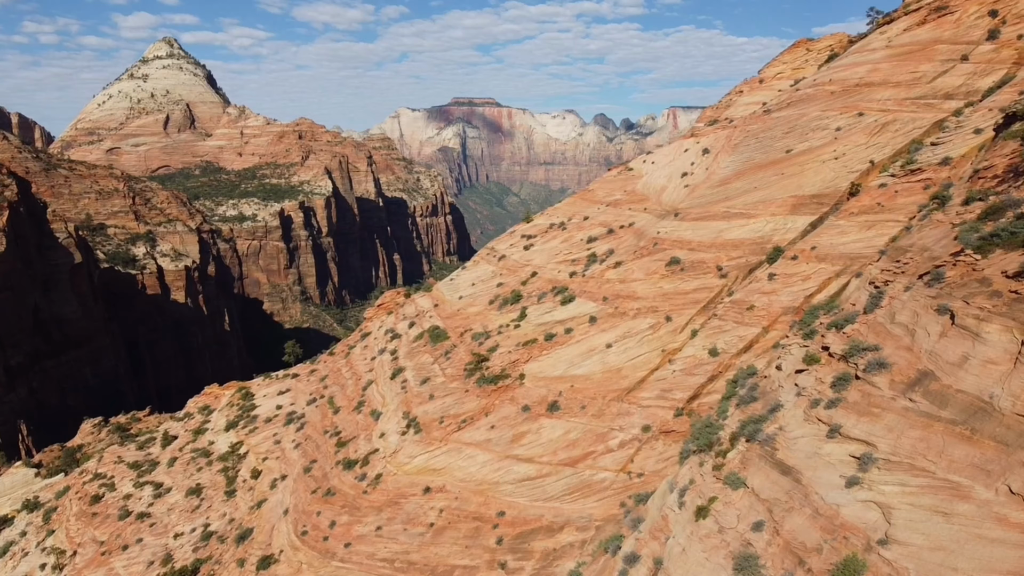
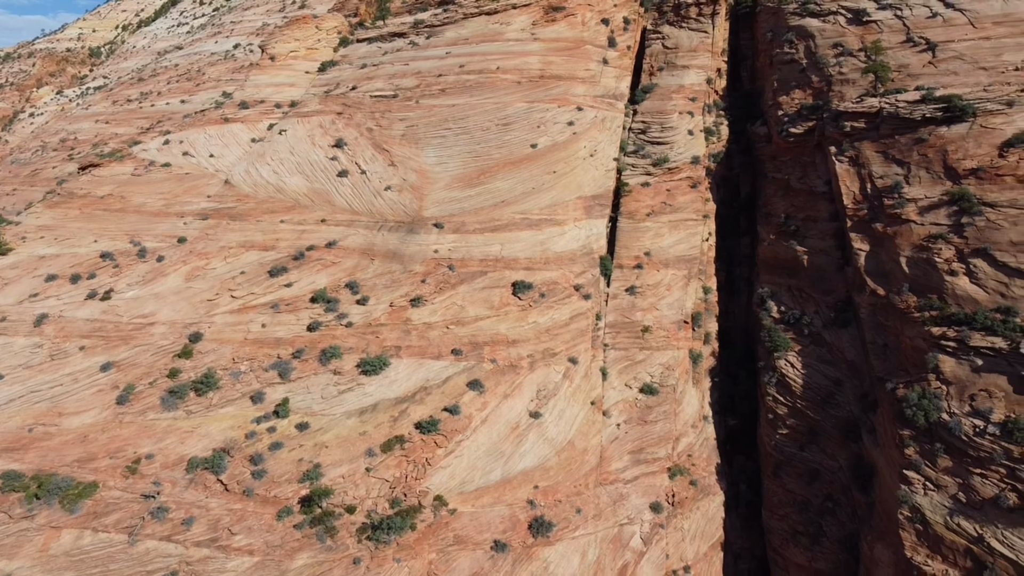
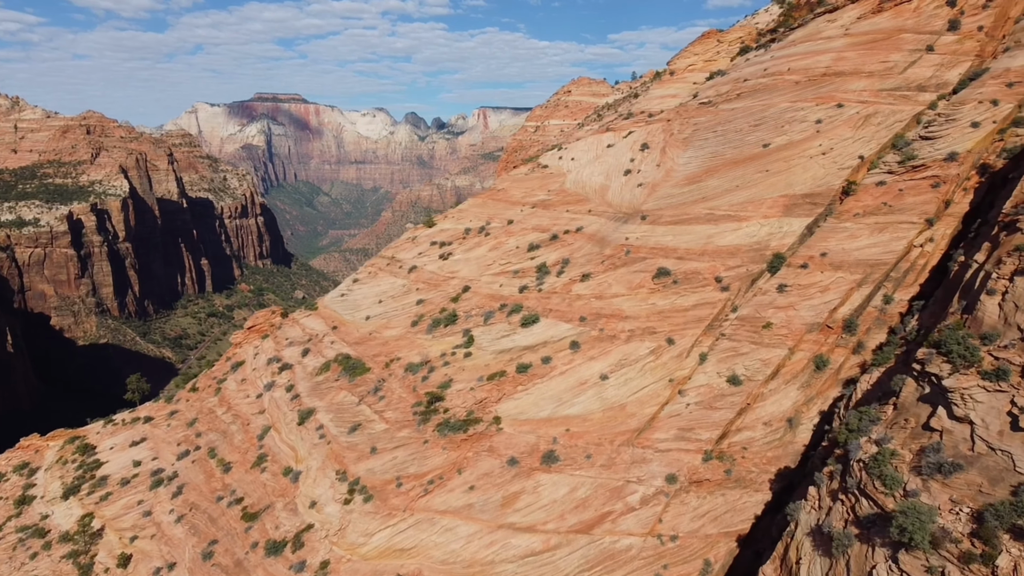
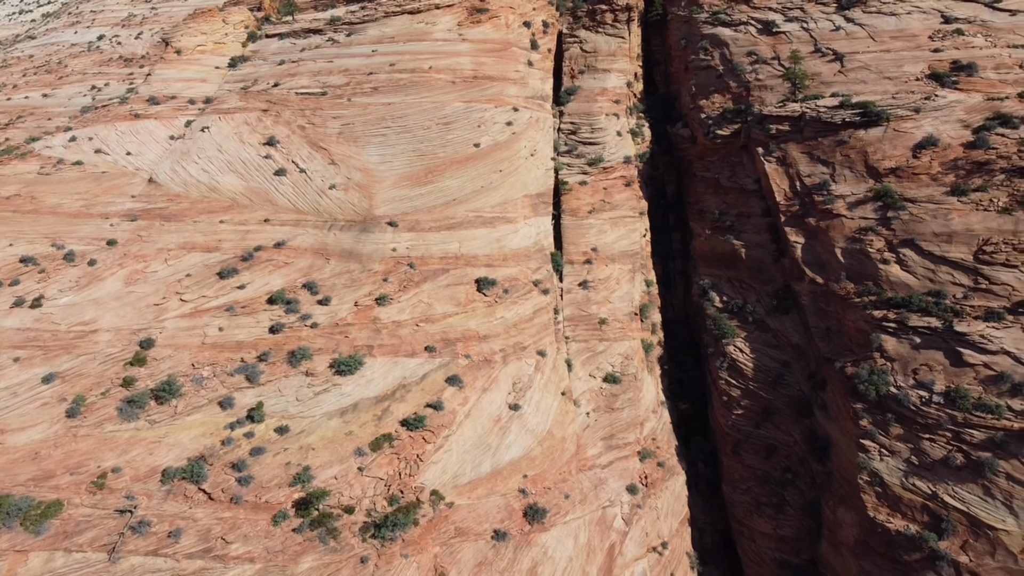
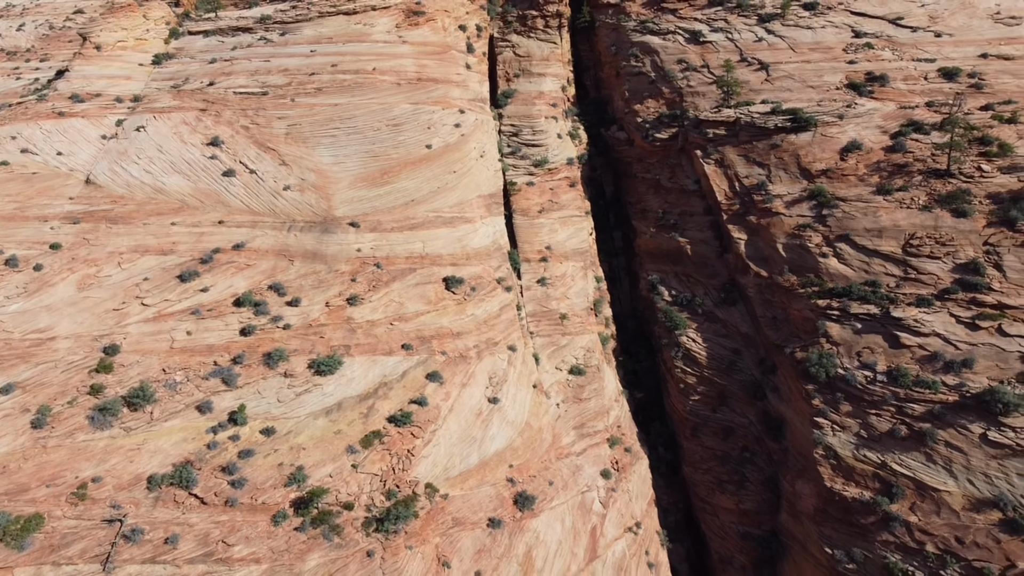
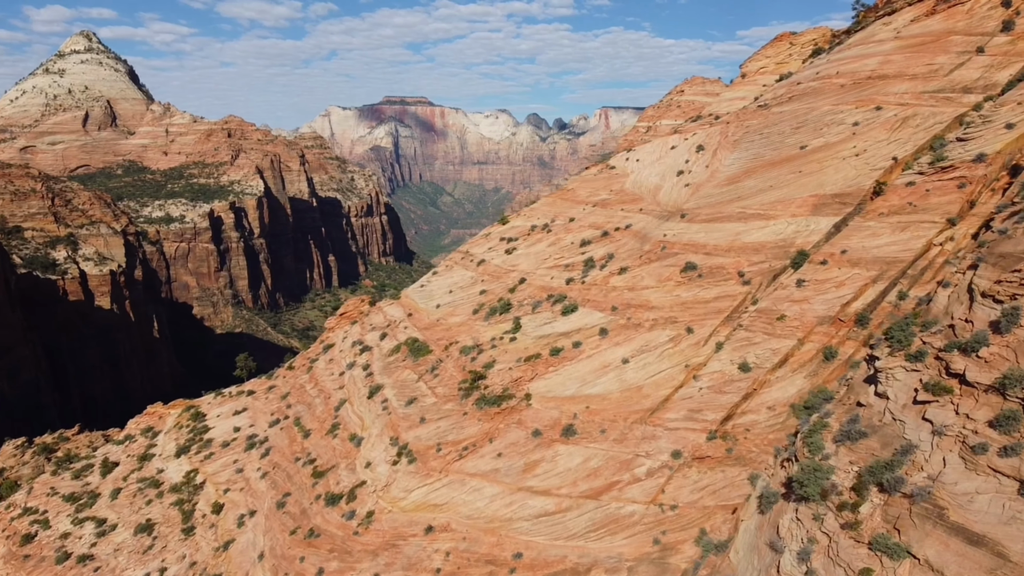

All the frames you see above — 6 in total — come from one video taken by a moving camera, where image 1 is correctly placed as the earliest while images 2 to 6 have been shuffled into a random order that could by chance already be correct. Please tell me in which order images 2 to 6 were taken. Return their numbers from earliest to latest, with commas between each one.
6, 3, 2, 4, 5
